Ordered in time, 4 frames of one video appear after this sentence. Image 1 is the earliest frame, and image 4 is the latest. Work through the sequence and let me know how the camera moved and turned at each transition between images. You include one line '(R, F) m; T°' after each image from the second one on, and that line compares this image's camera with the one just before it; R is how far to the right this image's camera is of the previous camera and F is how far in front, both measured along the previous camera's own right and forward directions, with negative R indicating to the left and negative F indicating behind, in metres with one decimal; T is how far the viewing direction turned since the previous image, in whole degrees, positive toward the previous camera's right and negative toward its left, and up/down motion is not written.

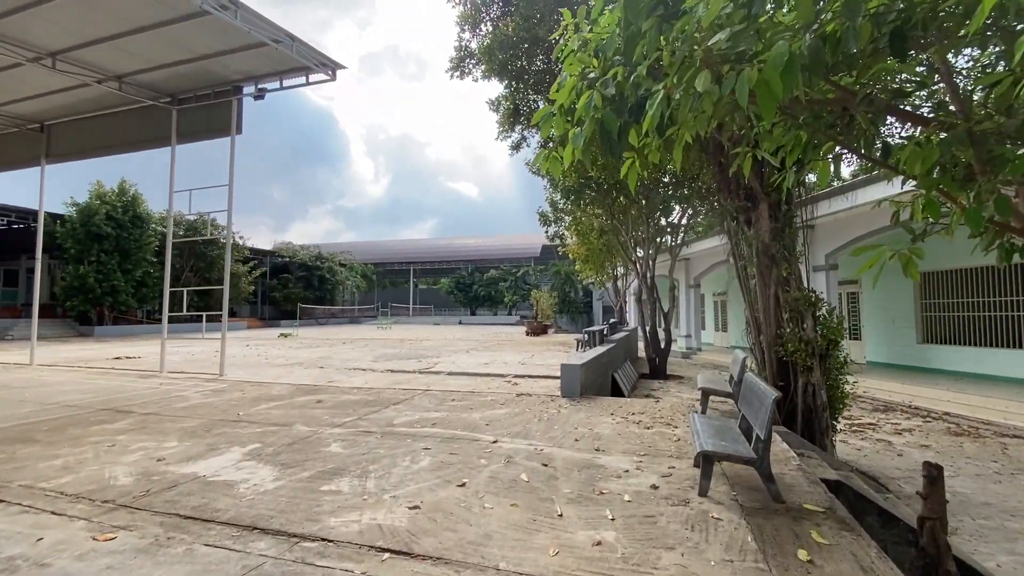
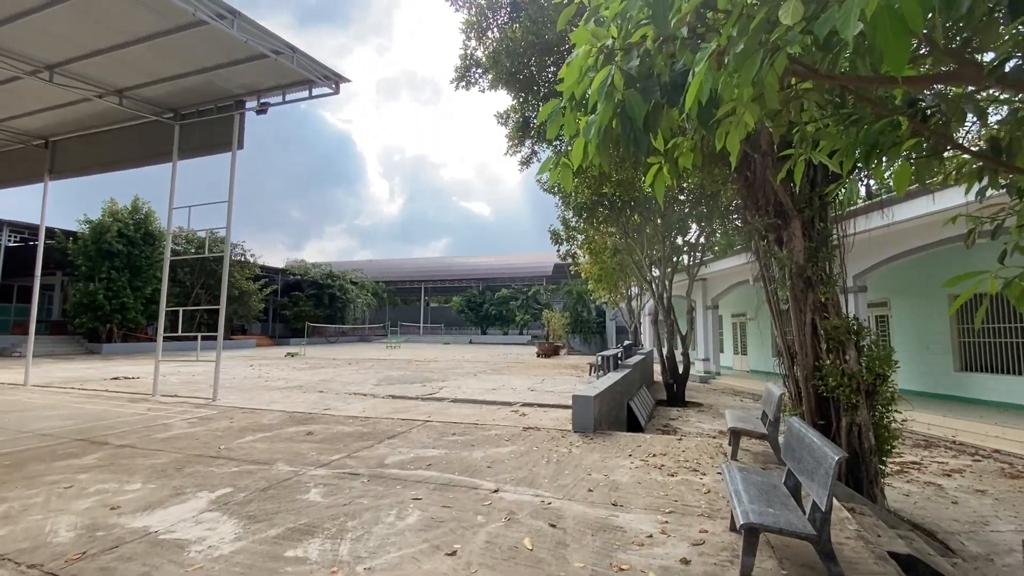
(+0.1, +0.4) m; -1°
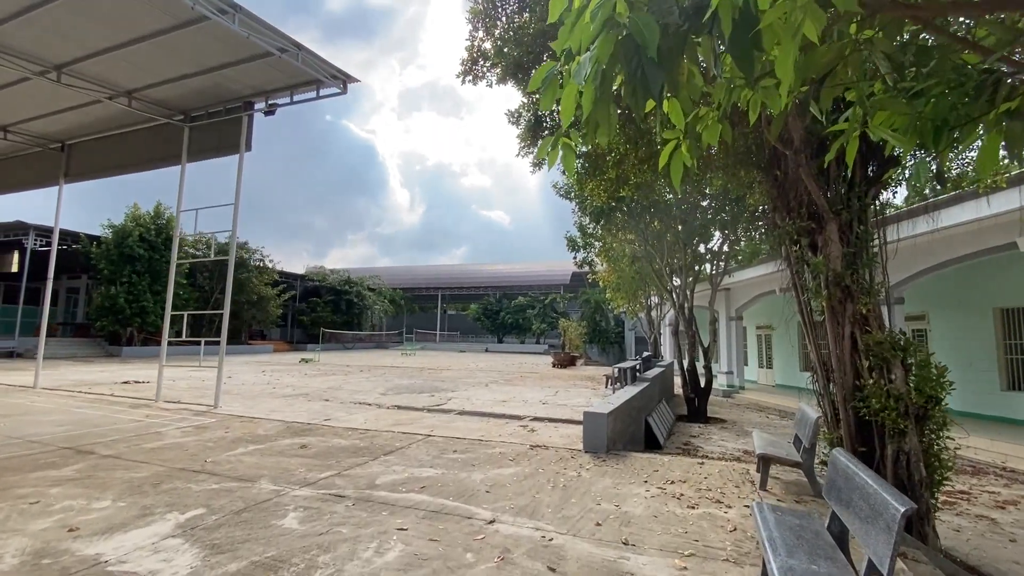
(+0.1, +0.3) m; -2°
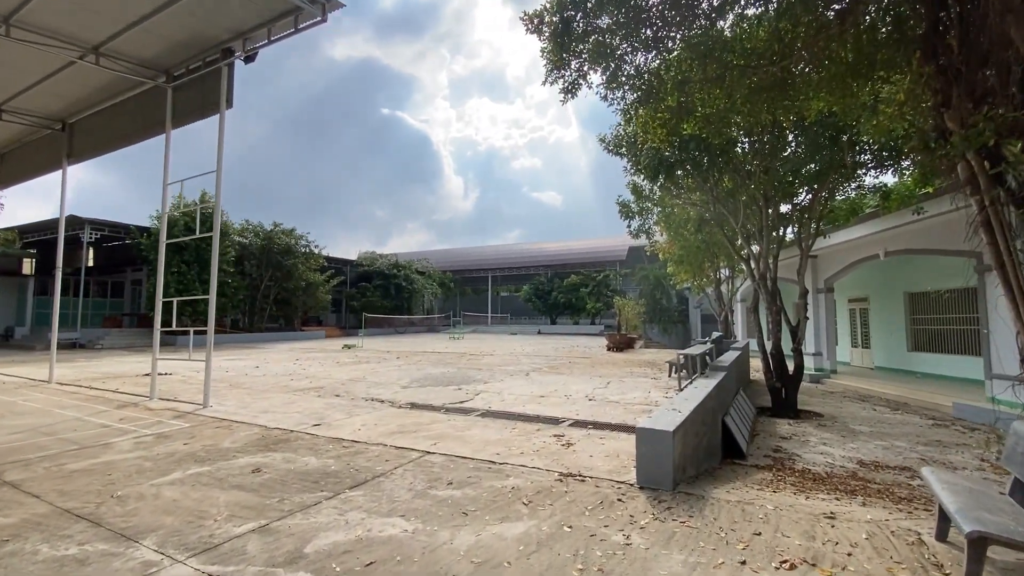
(+0.3, +1.5) m; -7°
